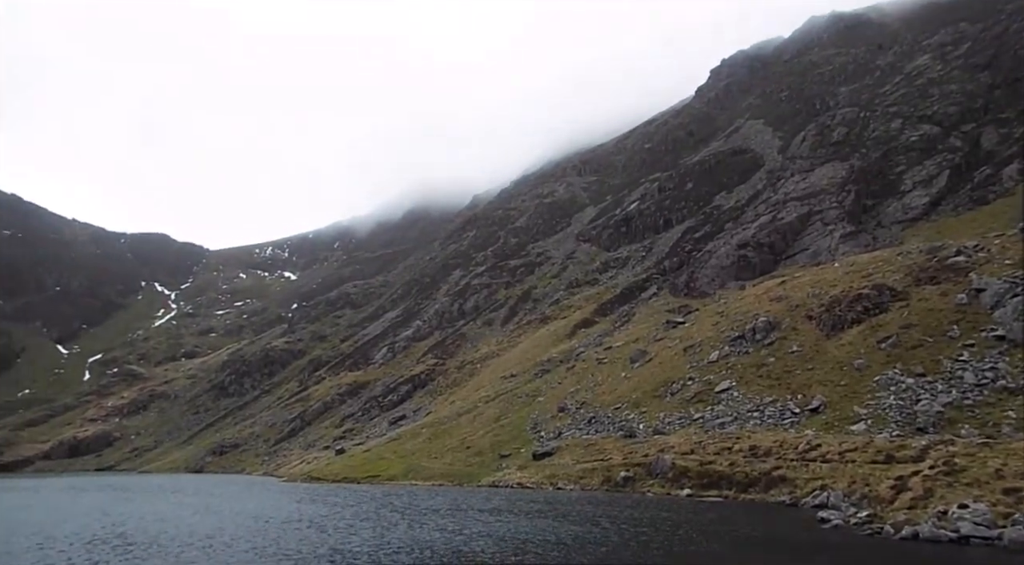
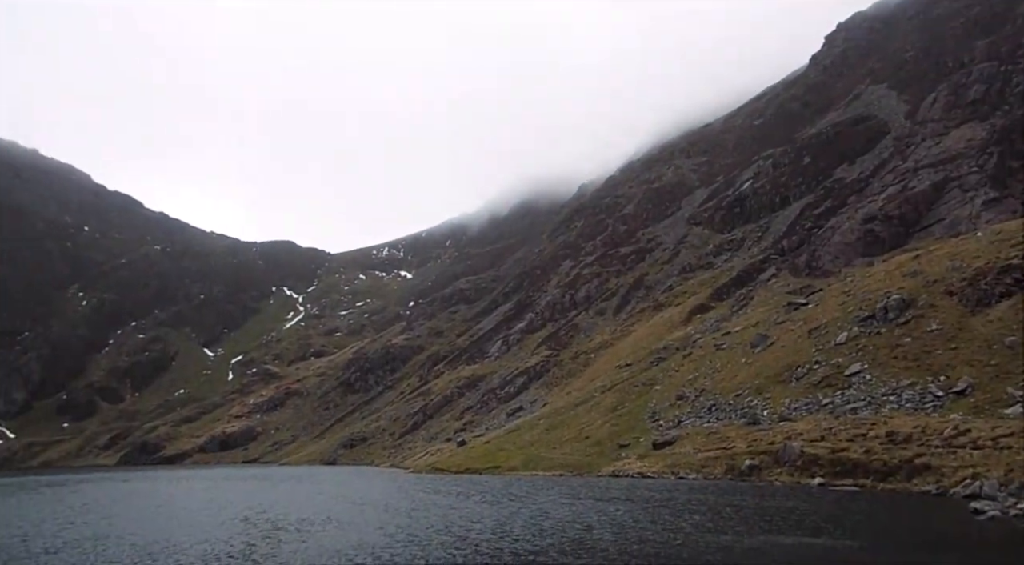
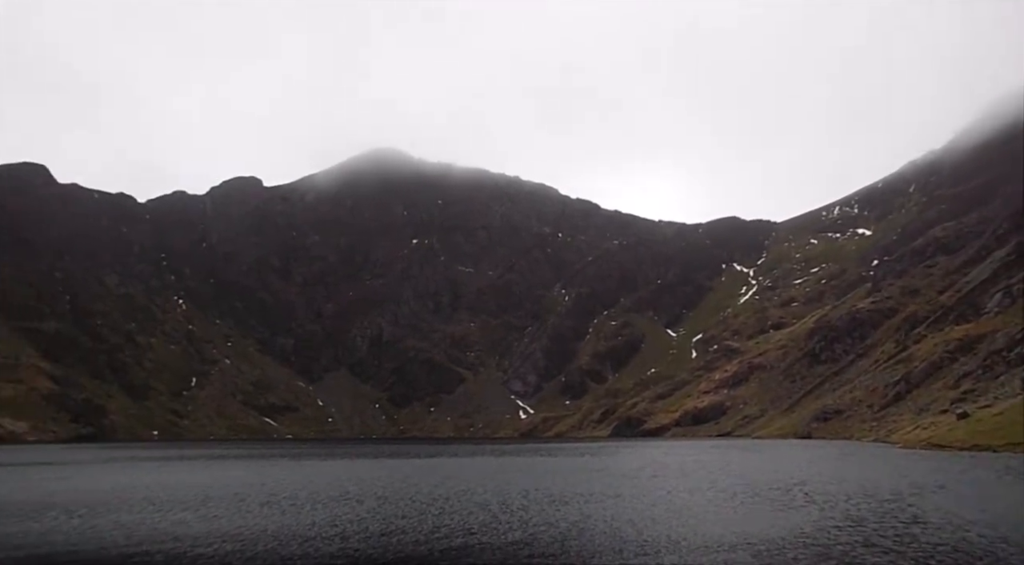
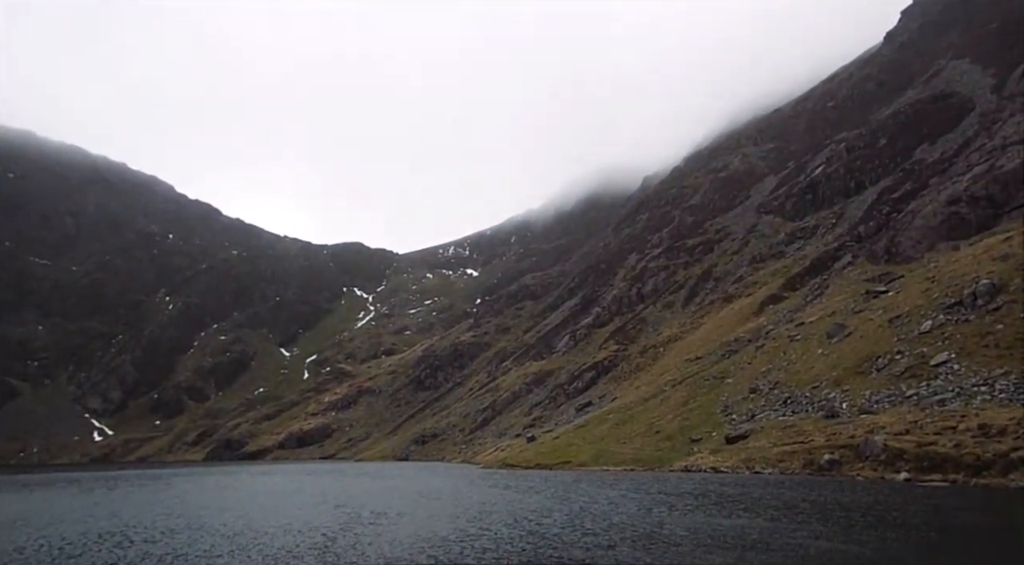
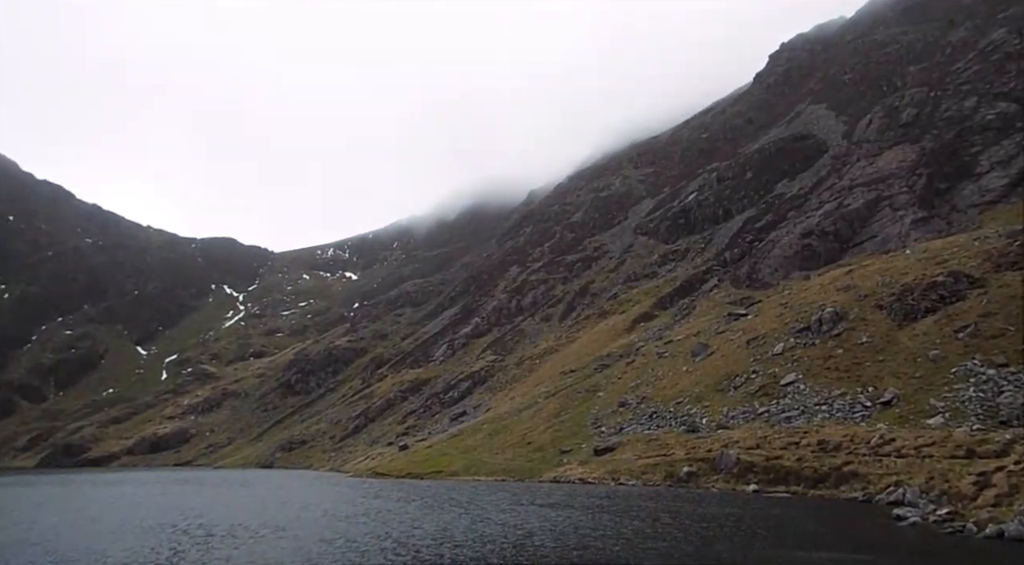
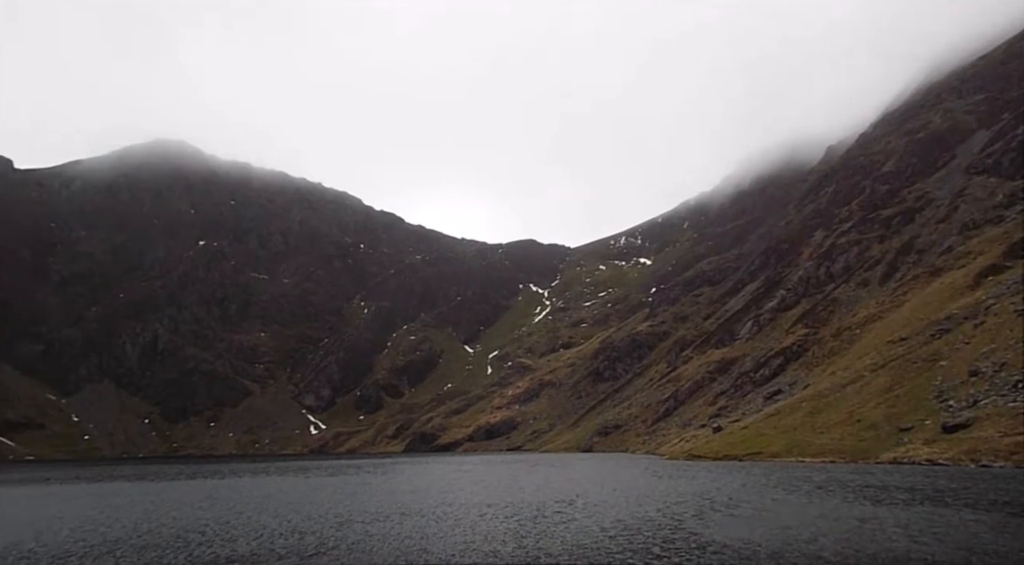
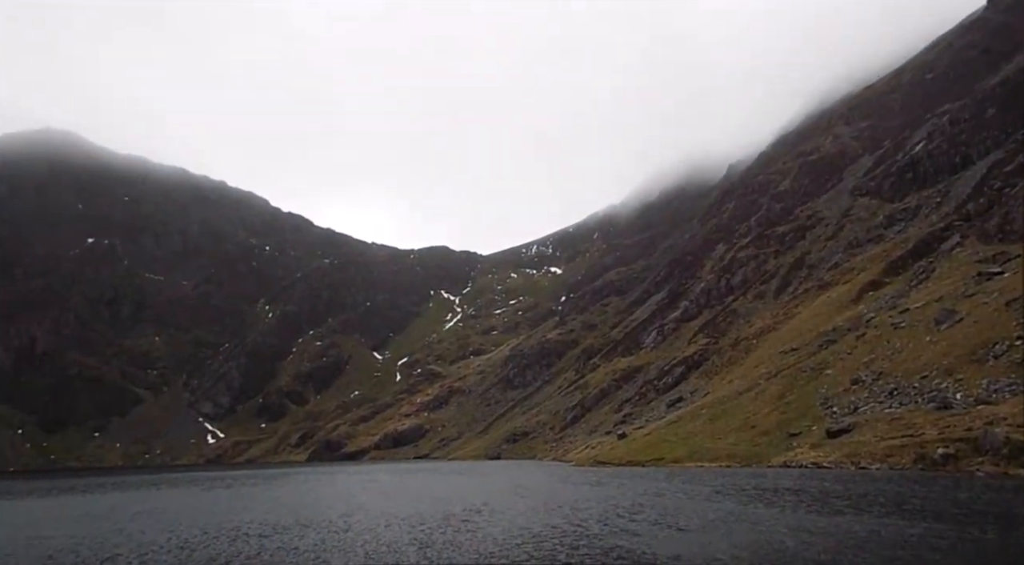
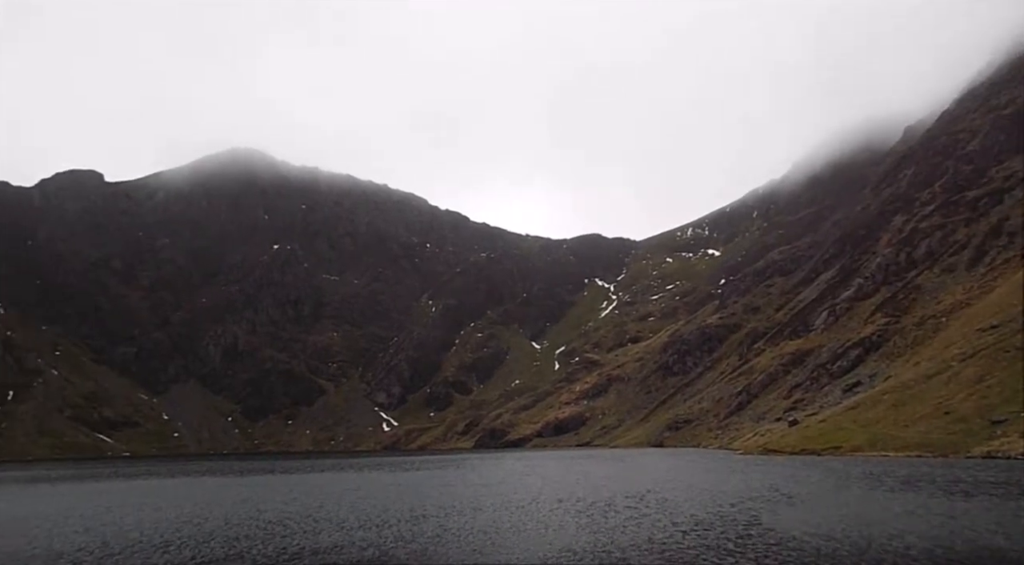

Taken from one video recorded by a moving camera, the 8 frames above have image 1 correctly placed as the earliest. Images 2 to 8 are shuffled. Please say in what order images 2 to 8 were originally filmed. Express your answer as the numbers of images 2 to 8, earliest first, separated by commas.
5, 2, 4, 7, 6, 8, 3
